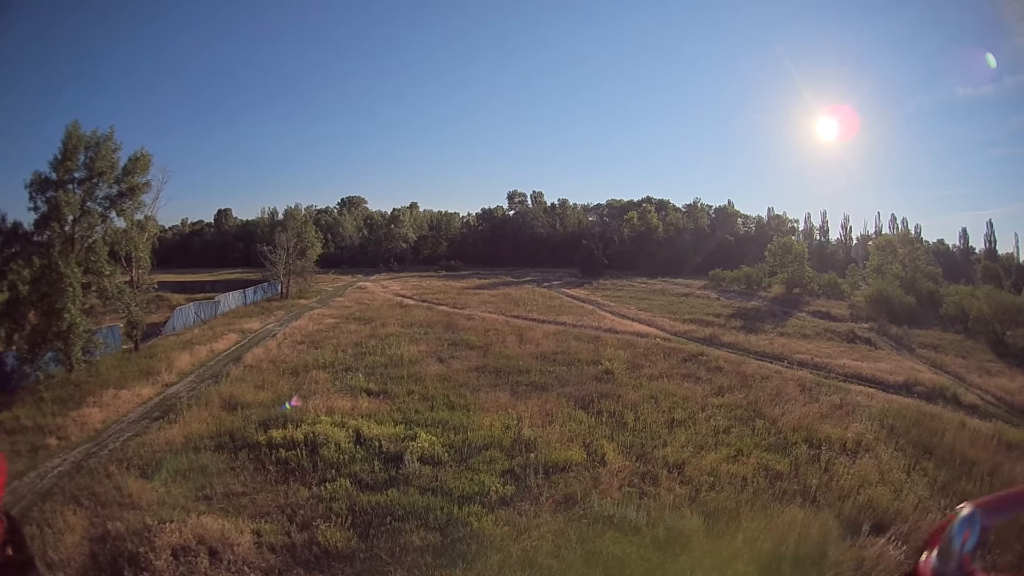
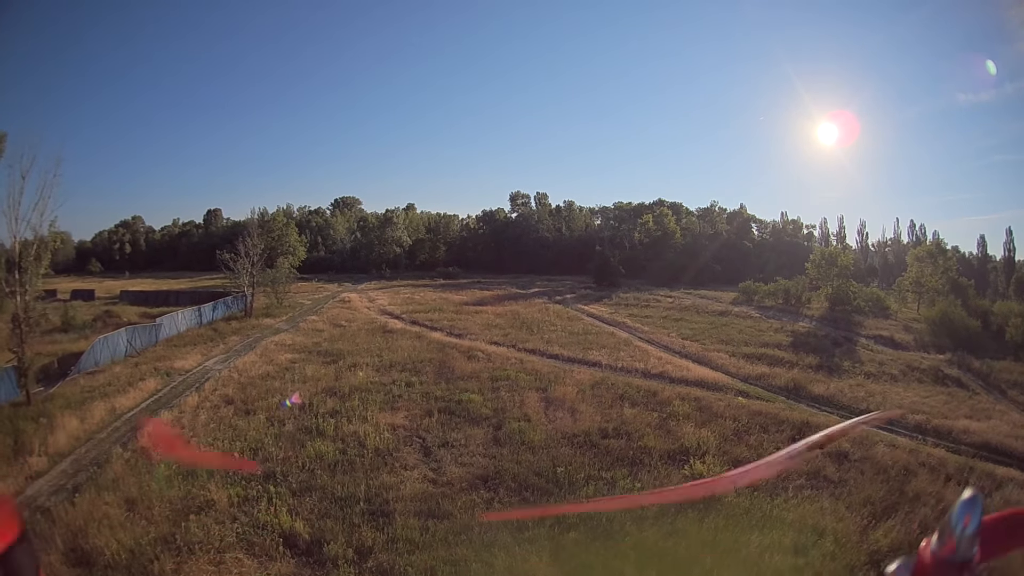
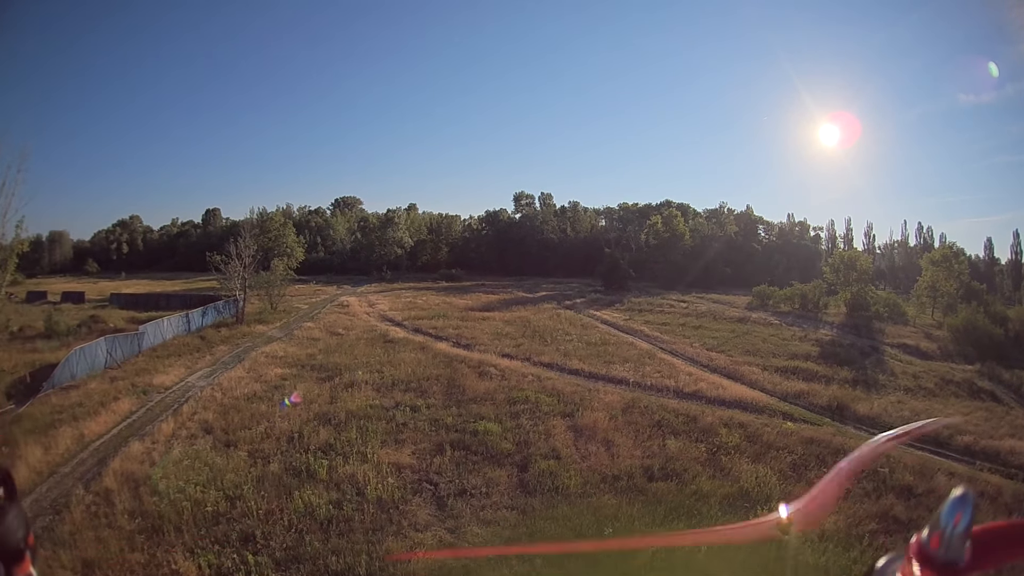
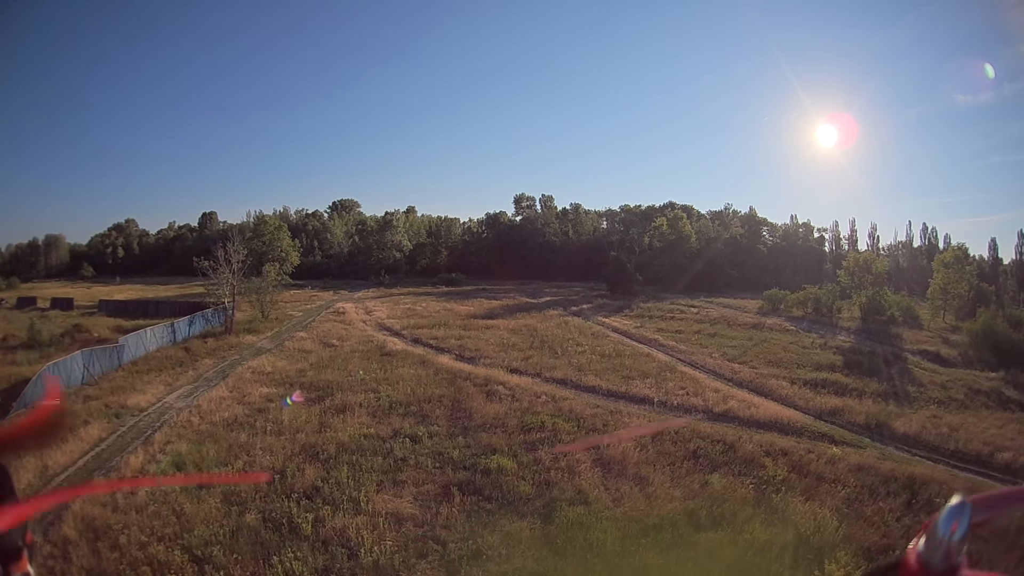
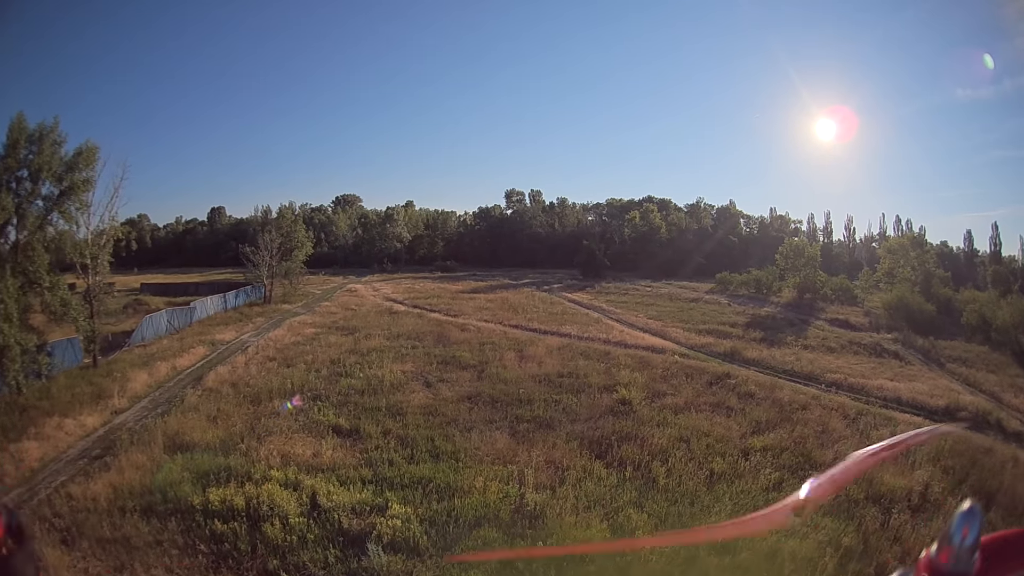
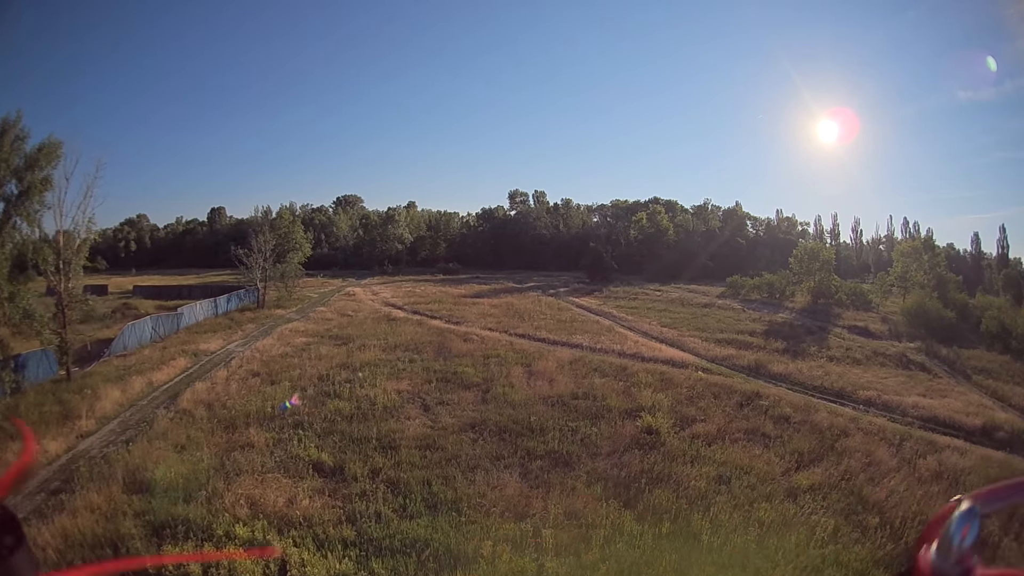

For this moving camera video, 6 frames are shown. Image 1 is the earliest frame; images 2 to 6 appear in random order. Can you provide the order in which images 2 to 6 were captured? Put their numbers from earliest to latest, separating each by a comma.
5, 6, 2, 3, 4
